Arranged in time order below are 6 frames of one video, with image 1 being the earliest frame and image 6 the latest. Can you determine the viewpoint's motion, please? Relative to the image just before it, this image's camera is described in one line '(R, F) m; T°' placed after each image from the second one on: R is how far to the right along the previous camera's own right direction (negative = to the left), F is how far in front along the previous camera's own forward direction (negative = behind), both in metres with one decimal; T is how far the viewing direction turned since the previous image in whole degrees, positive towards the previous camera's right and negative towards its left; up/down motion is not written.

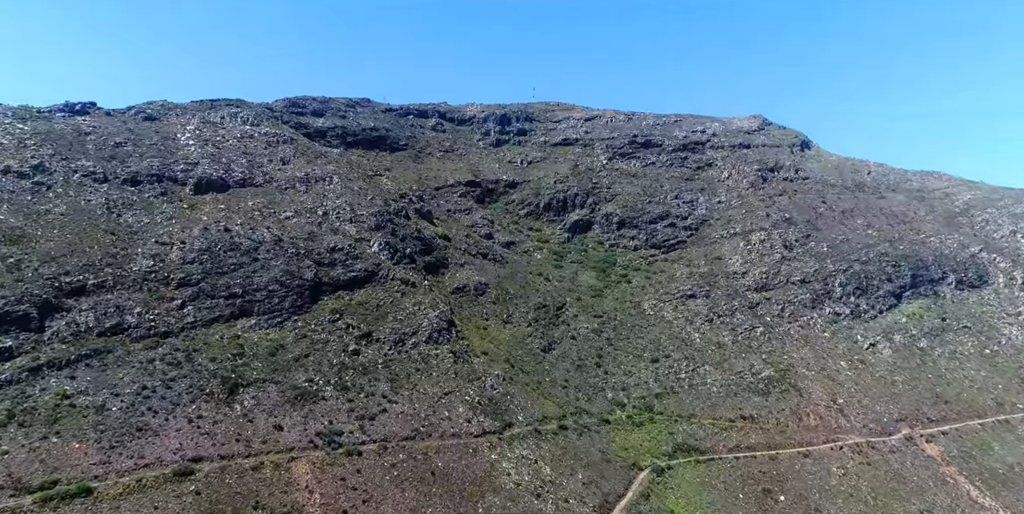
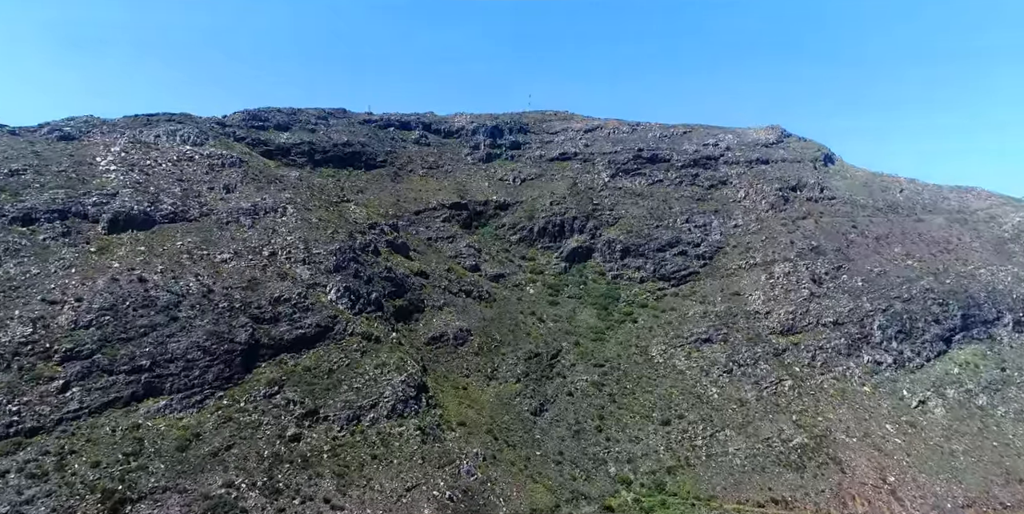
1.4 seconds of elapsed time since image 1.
(+0.9, +7.1) m; 0°
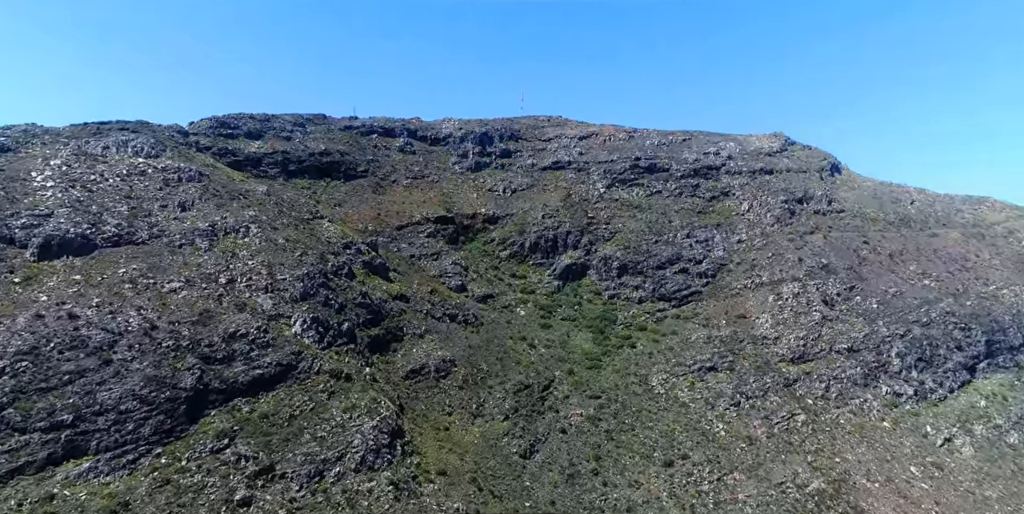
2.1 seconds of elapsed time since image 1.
(+0.3, +3.7) m; 0°
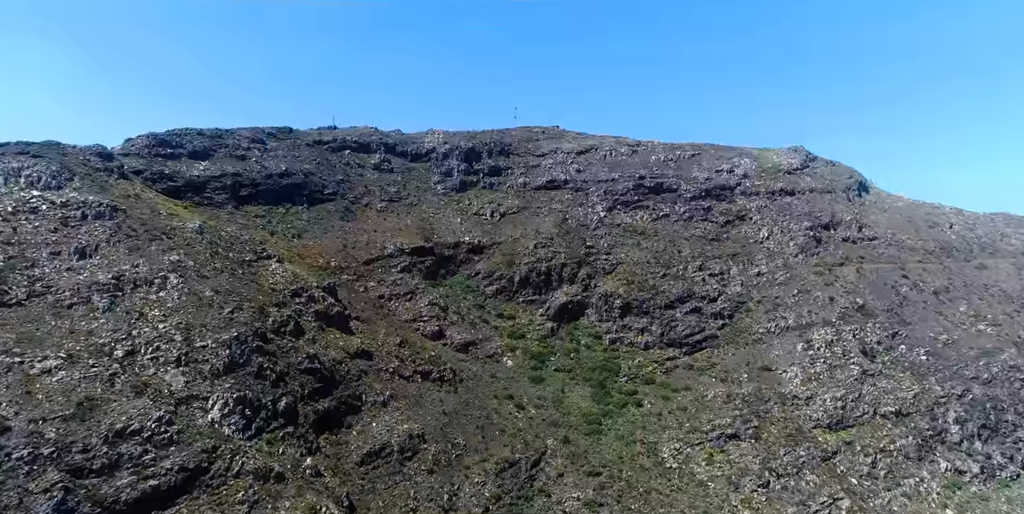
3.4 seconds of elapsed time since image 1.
(+0.7, +6.8) m; 0°
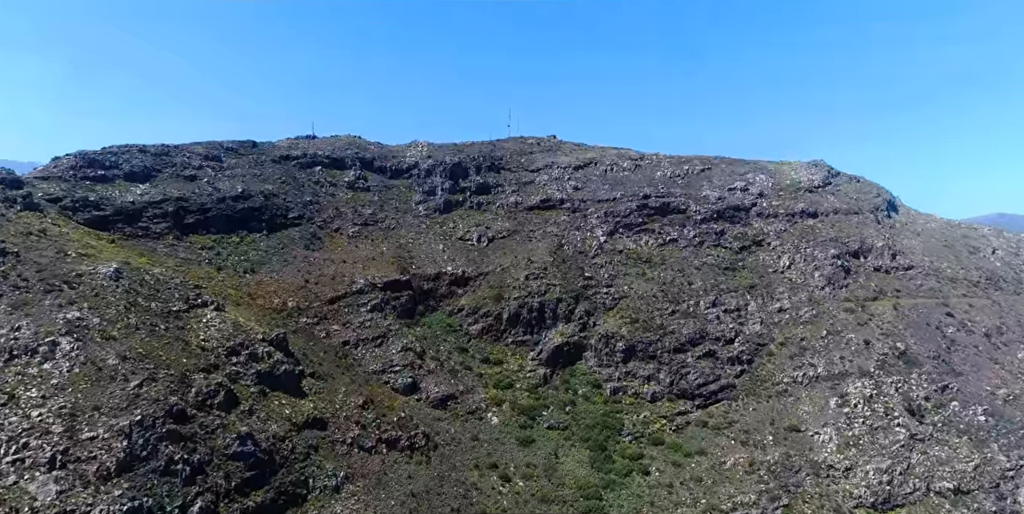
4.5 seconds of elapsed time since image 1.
(+0.7, +5.8) m; 0°
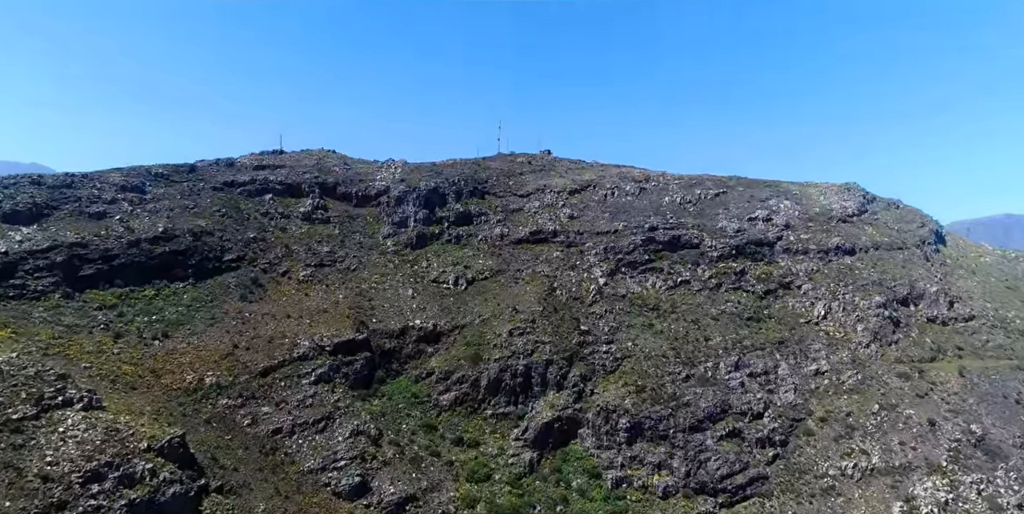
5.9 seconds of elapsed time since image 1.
(+0.9, +7.5) m; 0°
